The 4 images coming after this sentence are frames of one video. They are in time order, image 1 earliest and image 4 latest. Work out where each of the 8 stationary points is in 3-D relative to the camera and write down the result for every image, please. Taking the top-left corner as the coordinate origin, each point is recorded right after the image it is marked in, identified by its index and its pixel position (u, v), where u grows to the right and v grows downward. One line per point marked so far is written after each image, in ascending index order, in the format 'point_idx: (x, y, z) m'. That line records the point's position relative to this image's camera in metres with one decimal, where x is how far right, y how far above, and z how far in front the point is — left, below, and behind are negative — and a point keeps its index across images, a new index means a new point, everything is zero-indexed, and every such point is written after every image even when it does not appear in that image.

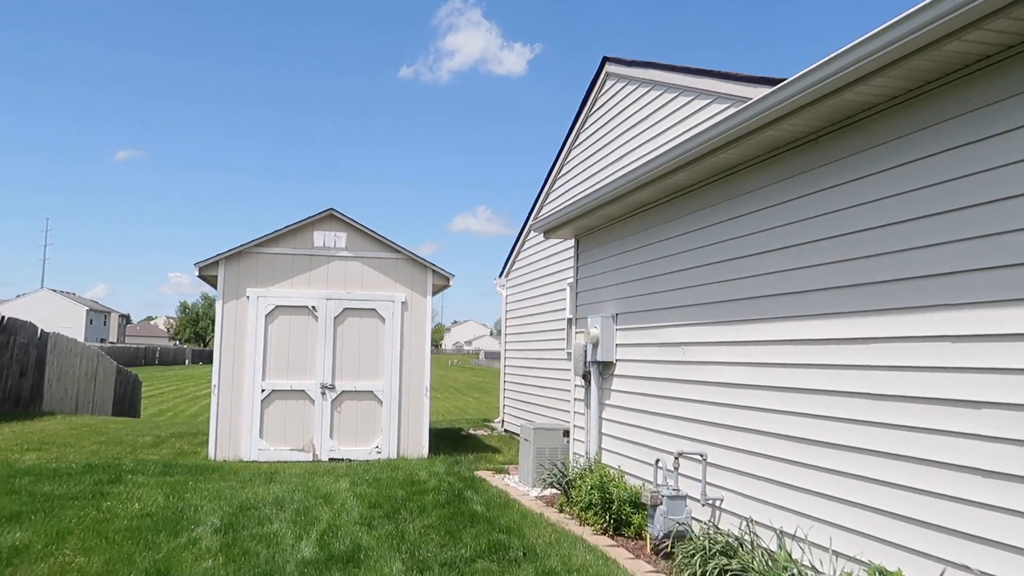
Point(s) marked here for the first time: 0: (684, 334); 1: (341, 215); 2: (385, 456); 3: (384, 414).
0: (+1.2, -0.3, +4.9) m
1: (-1.9, +0.8, +8.2) m
2: (-1.4, -1.9, +8.1) m
3: (-1.4, -1.4, +8.1) m
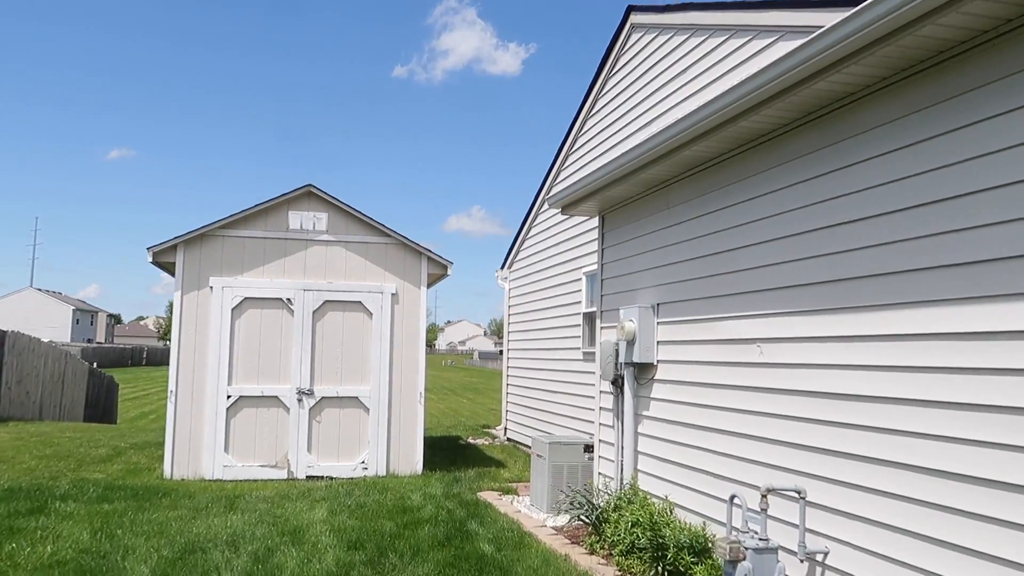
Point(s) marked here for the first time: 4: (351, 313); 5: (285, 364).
0: (+1.3, -0.2, +3.7) m
1: (-1.8, +0.9, +7.0) m
2: (-1.3, -1.8, +6.9) m
3: (-1.3, -1.3, +7.0) m
4: (-1.6, -0.2, +7.0) m
5: (-2.1, -0.7, +6.8) m
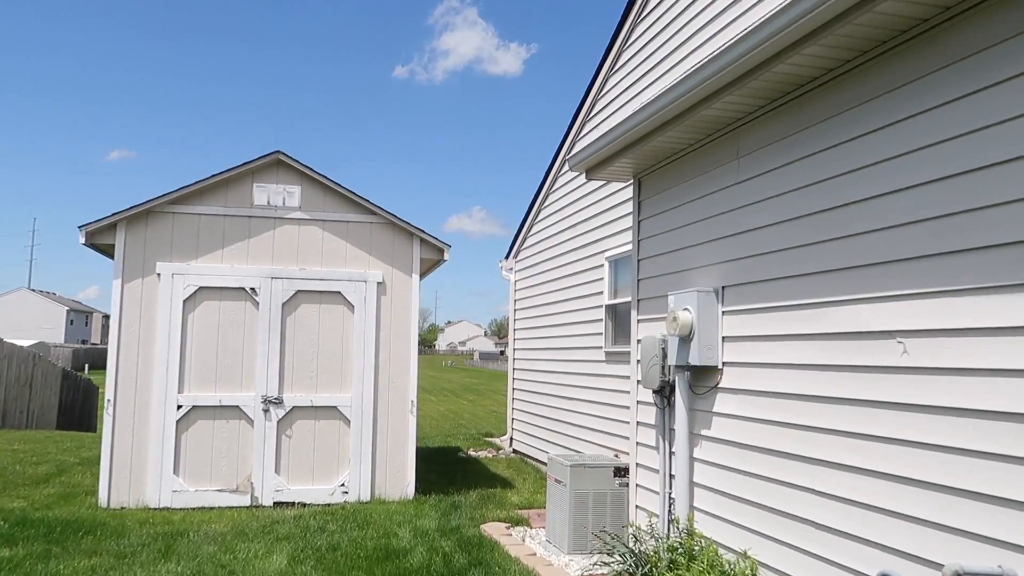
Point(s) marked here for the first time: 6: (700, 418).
0: (+1.3, -0.1, +2.6) m
1: (-1.8, +1.0, +5.9) m
2: (-1.2, -1.7, +5.8) m
3: (-1.3, -1.2, +5.8) m
4: (-1.5, -0.1, +5.9) m
5: (-2.1, -0.6, +5.7) m
6: (+0.9, -0.6, +3.6) m
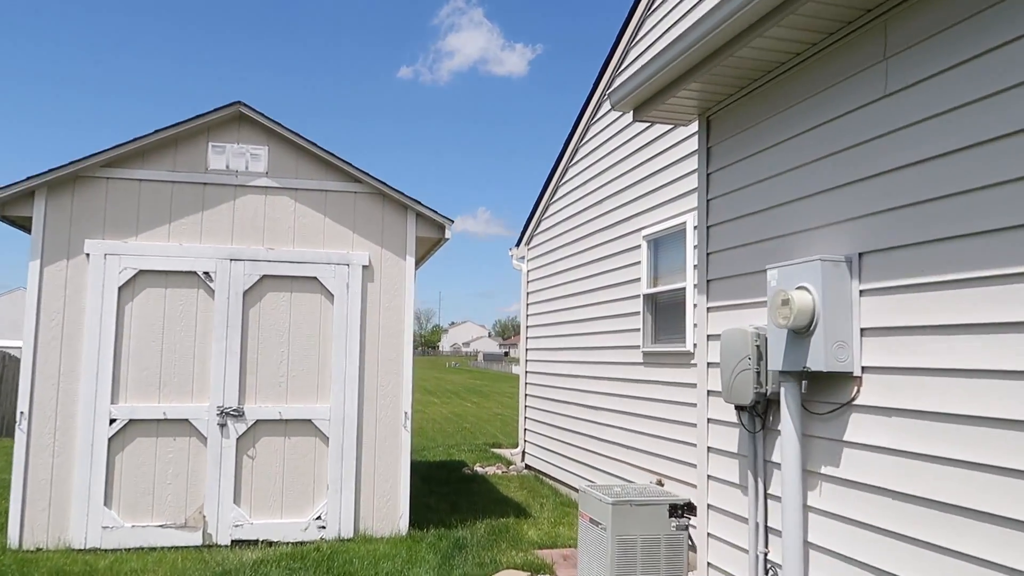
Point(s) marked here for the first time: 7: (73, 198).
0: (+1.4, 0.0, +1.4) m
1: (-1.7, +1.1, +4.8) m
2: (-1.1, -1.6, +4.6) m
3: (-1.2, -1.1, +4.7) m
4: (-1.4, -0.1, +4.7) m
5: (-1.9, -0.5, +4.6) m
6: (+1.0, -0.5, +2.5) m
7: (-2.7, +0.6, +4.5) m
